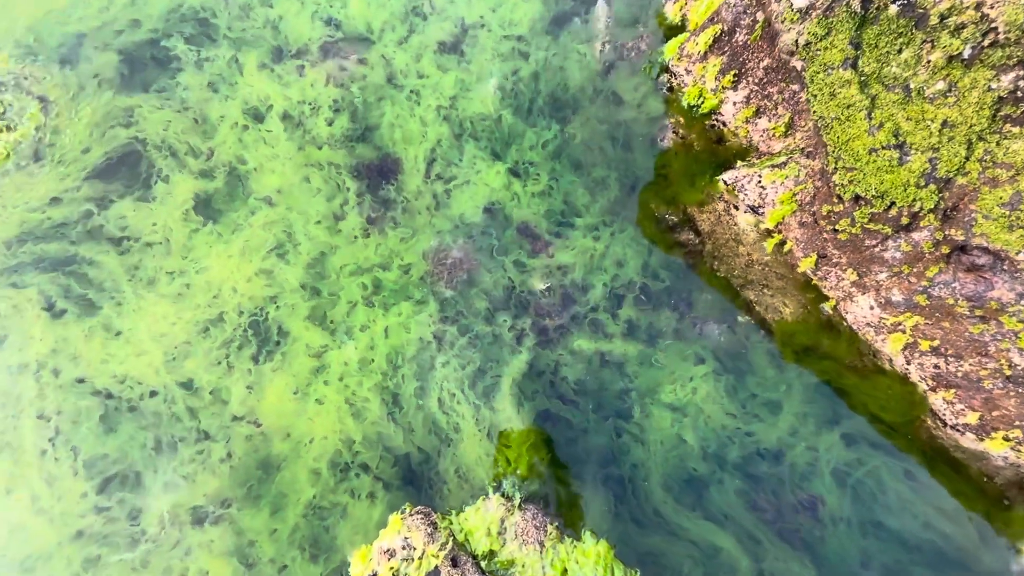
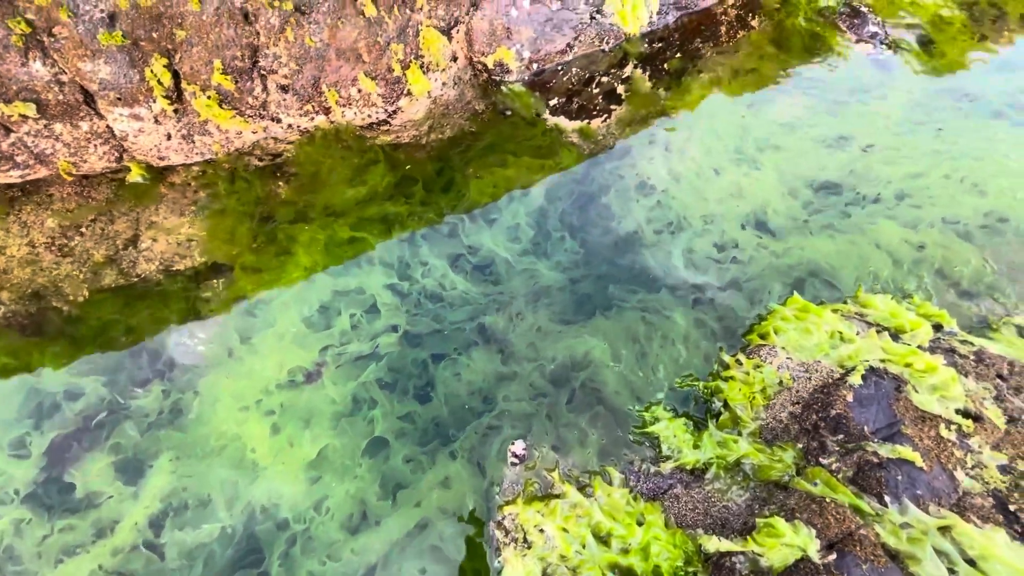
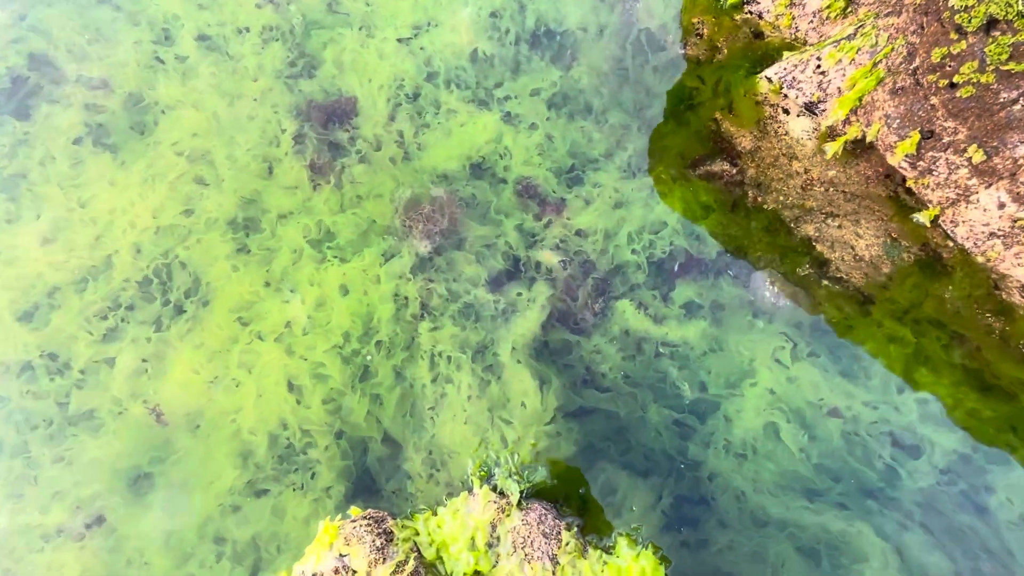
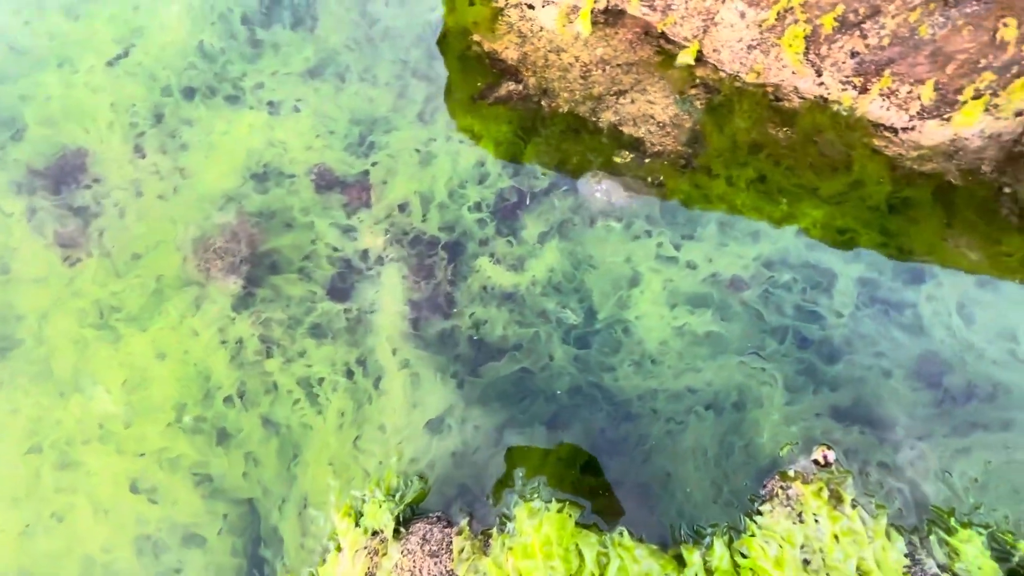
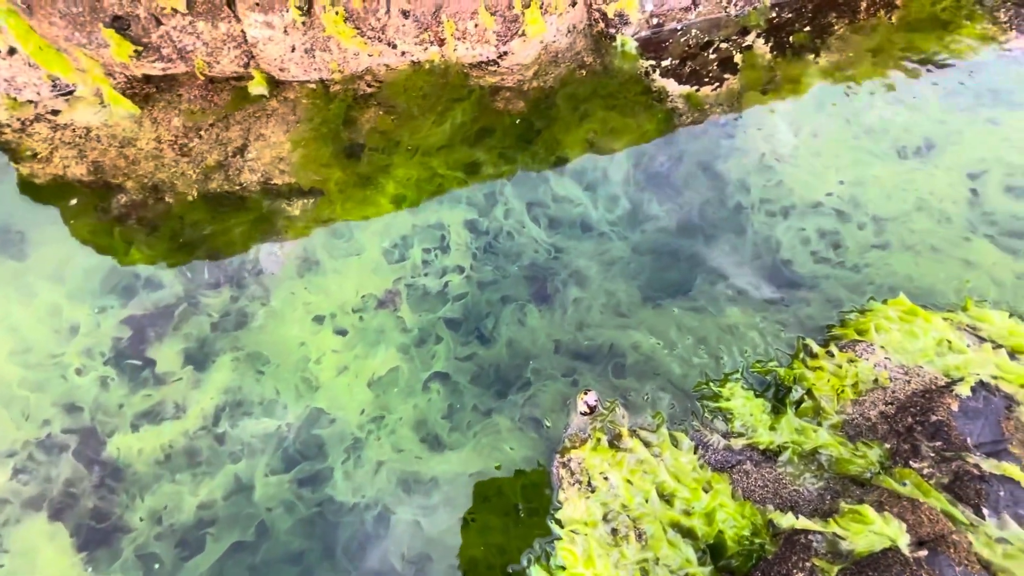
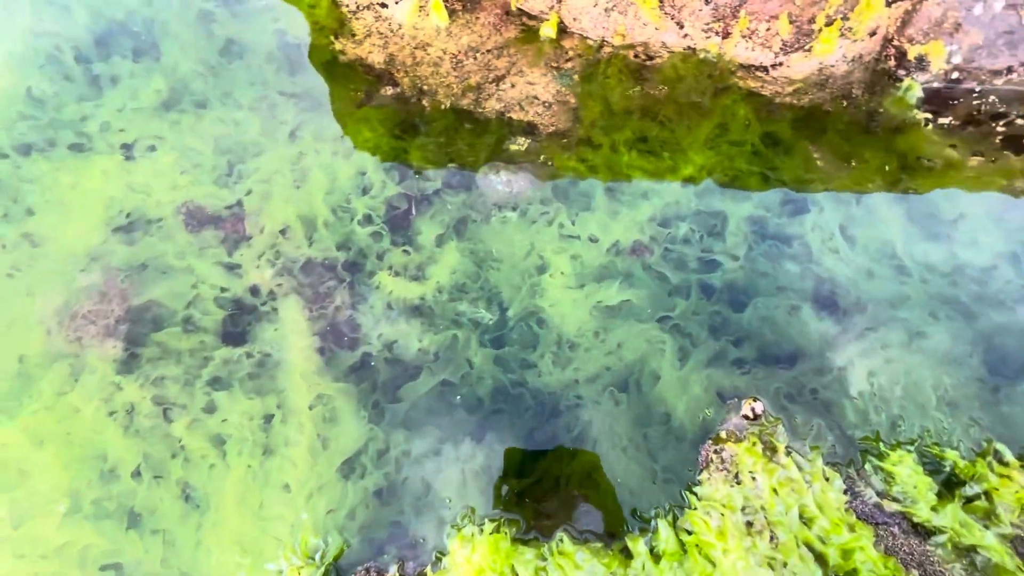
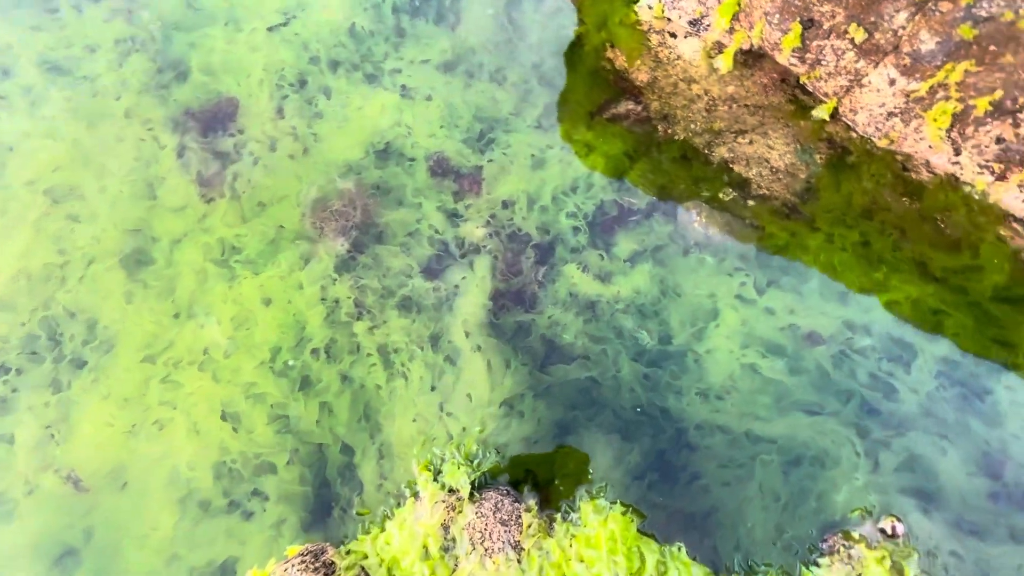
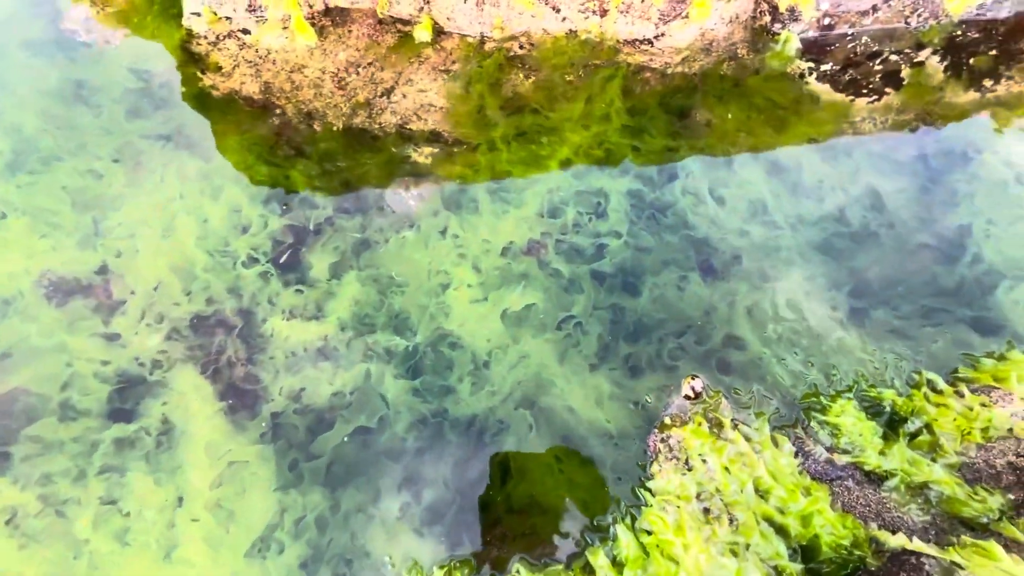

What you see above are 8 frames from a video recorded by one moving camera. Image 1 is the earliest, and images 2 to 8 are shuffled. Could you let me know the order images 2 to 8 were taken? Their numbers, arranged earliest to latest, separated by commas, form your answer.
3, 7, 4, 6, 8, 5, 2
